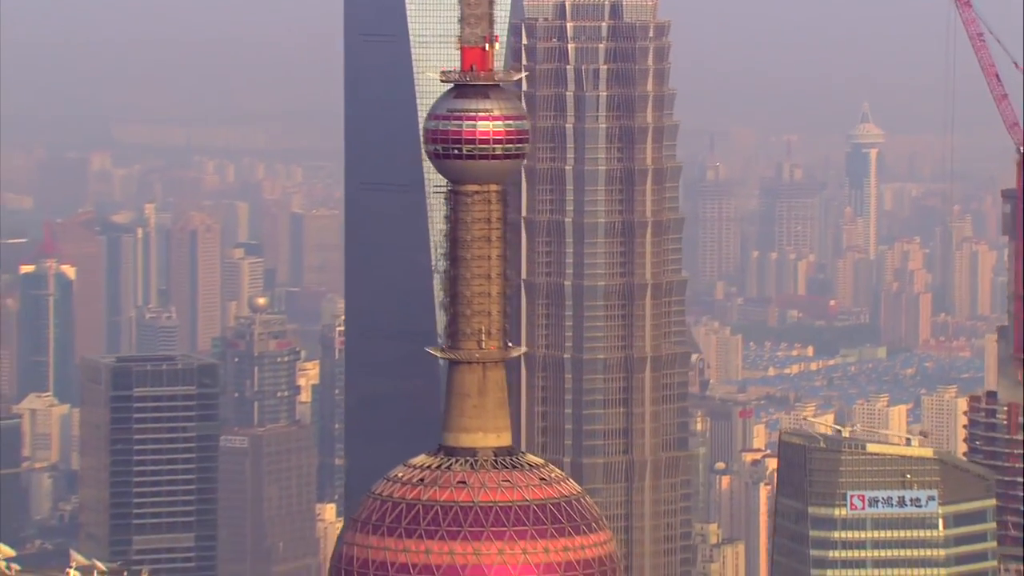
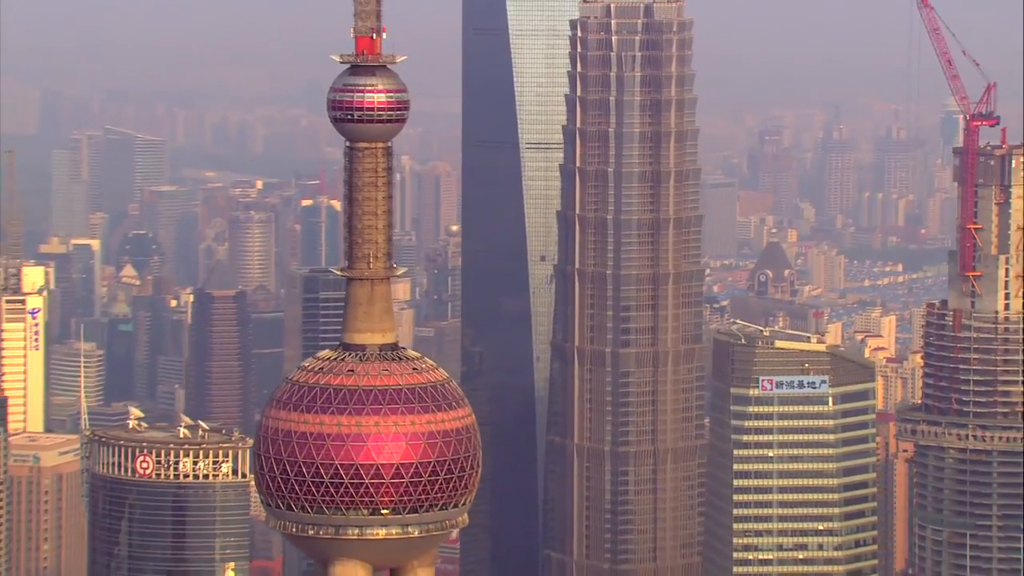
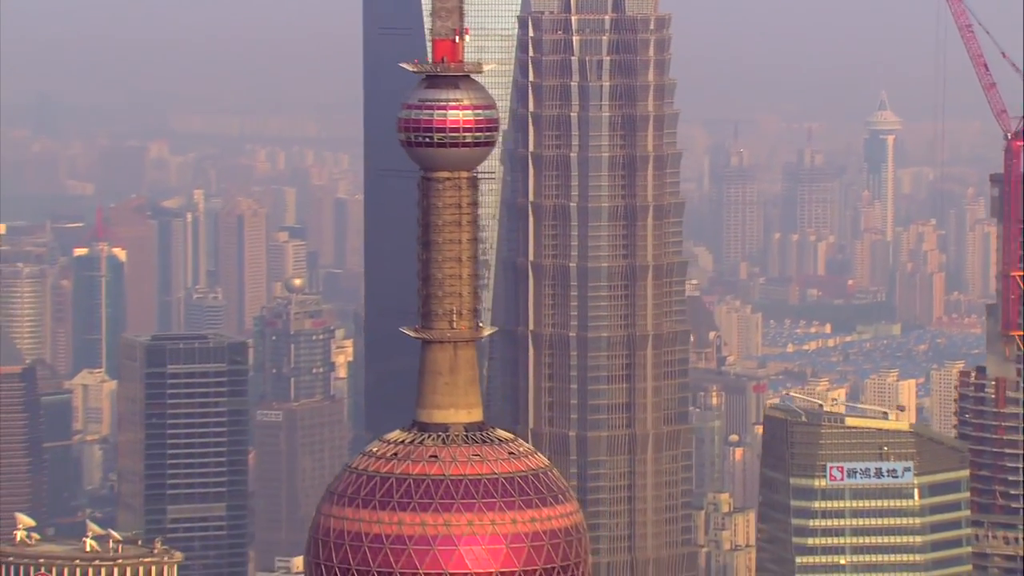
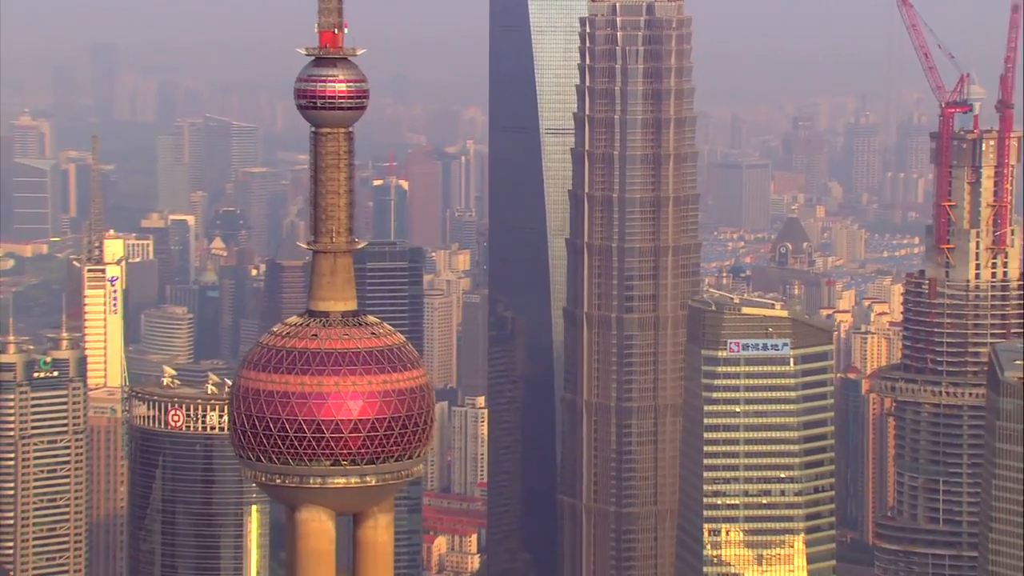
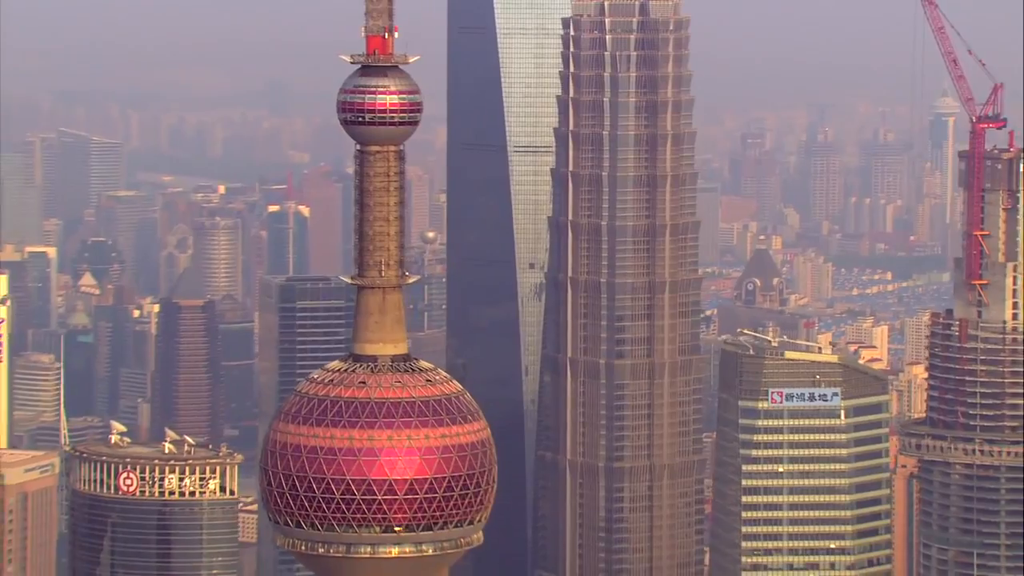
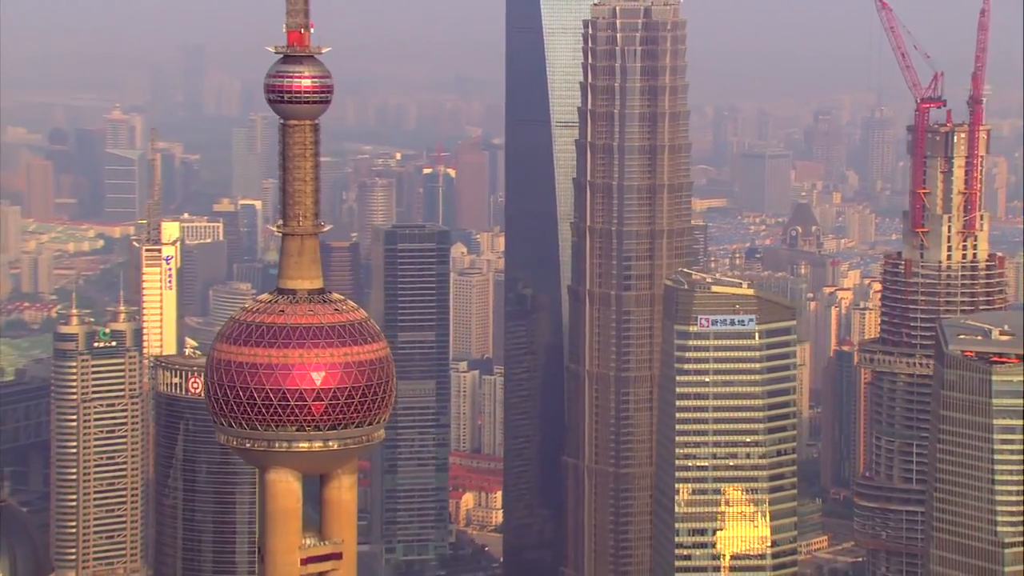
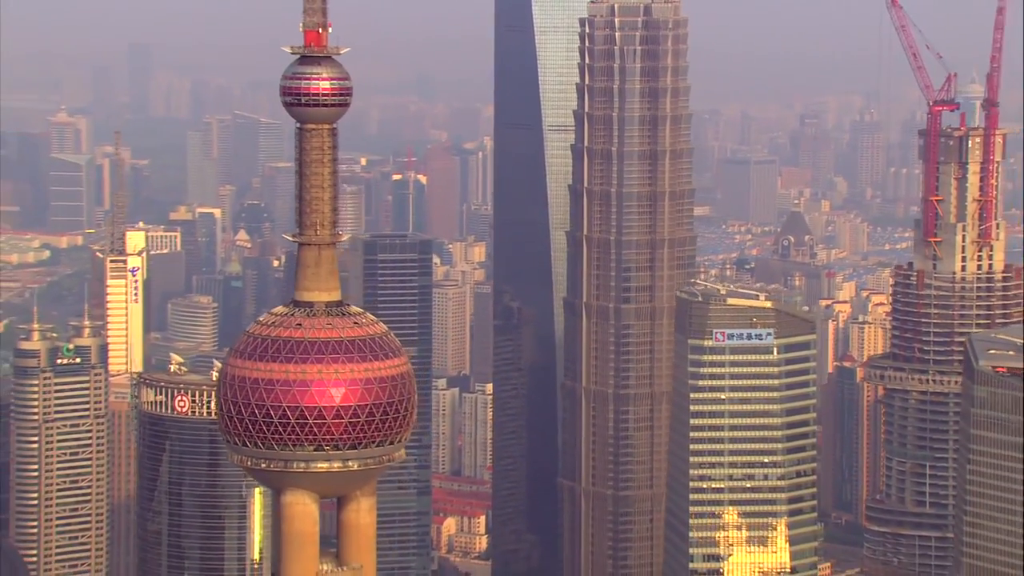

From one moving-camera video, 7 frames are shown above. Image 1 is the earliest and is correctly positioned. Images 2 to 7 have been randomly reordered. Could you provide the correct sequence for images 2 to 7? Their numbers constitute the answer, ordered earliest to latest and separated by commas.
3, 5, 2, 4, 7, 6
